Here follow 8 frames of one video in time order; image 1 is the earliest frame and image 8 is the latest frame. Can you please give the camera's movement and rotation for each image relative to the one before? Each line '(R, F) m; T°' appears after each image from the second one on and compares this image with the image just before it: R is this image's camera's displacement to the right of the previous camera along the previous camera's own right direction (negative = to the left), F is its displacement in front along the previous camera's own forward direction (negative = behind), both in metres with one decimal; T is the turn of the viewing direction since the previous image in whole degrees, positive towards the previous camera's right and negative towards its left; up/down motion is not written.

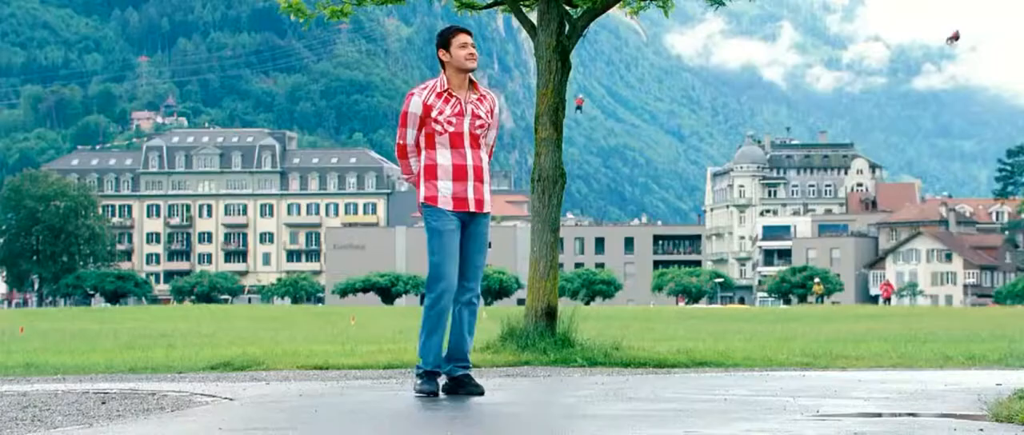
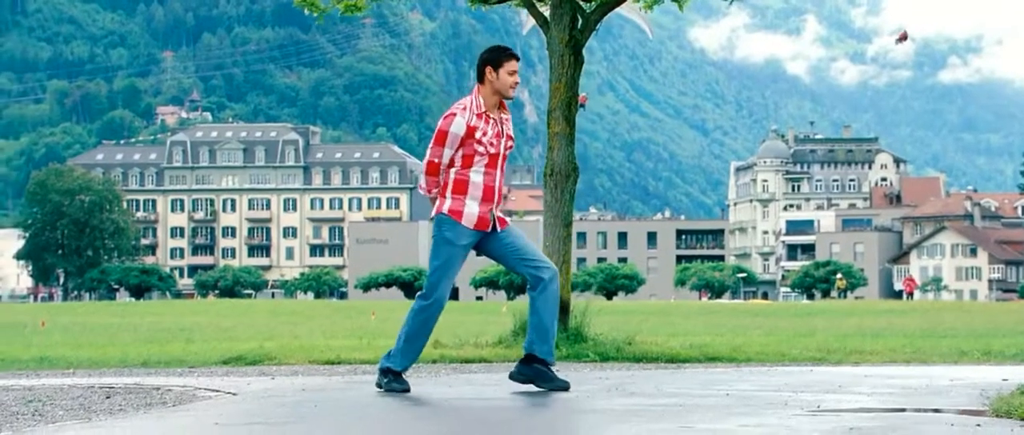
(+0.2, 0.0) m; -1°
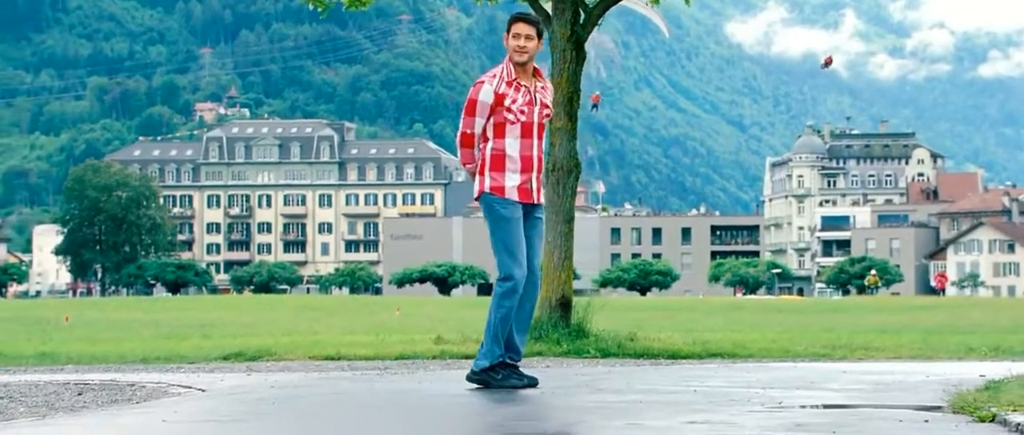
(+0.7, 0.0) m; -2°
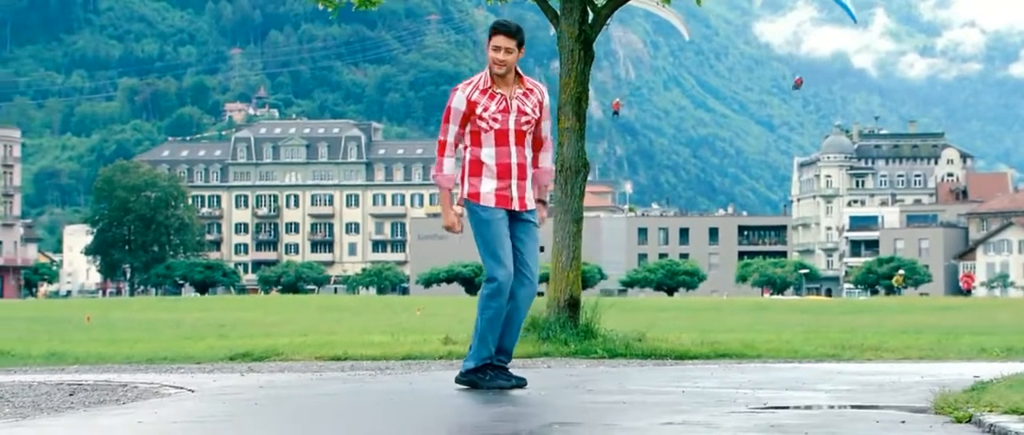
(+0.4, 0.0) m; -1°
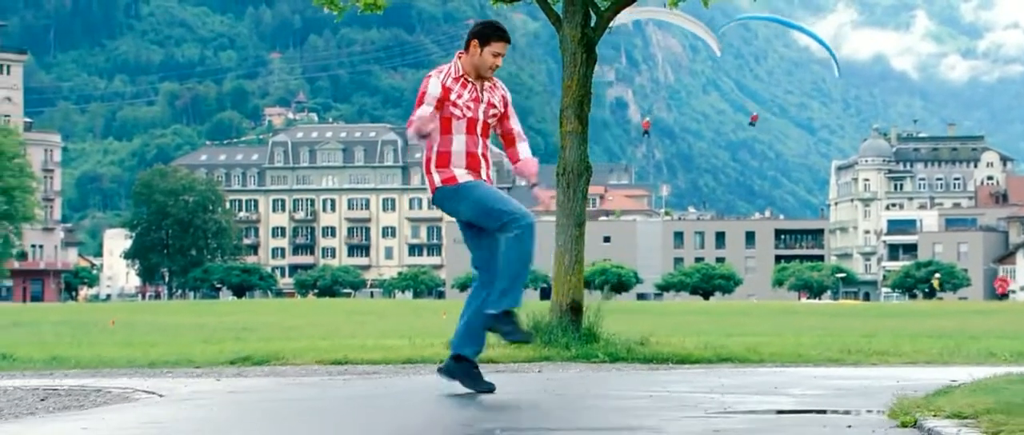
(+0.7, 0.0) m; -2°
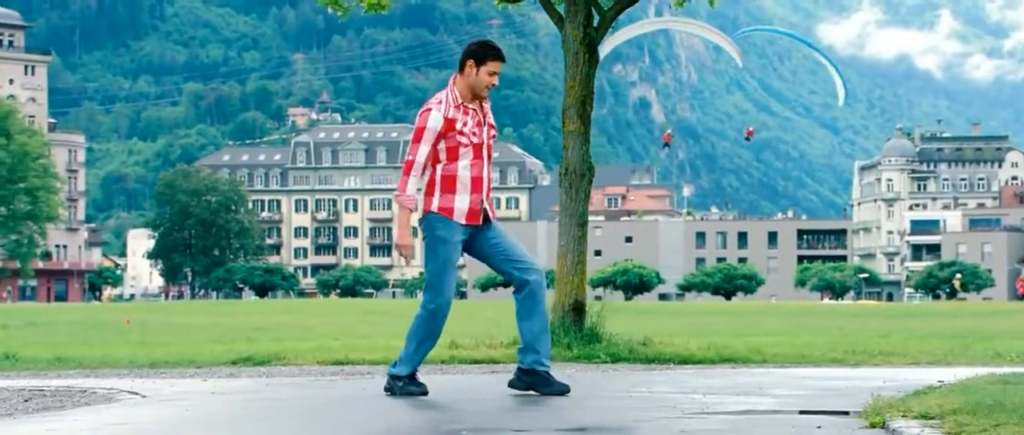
(+0.4, 0.0) m; -1°
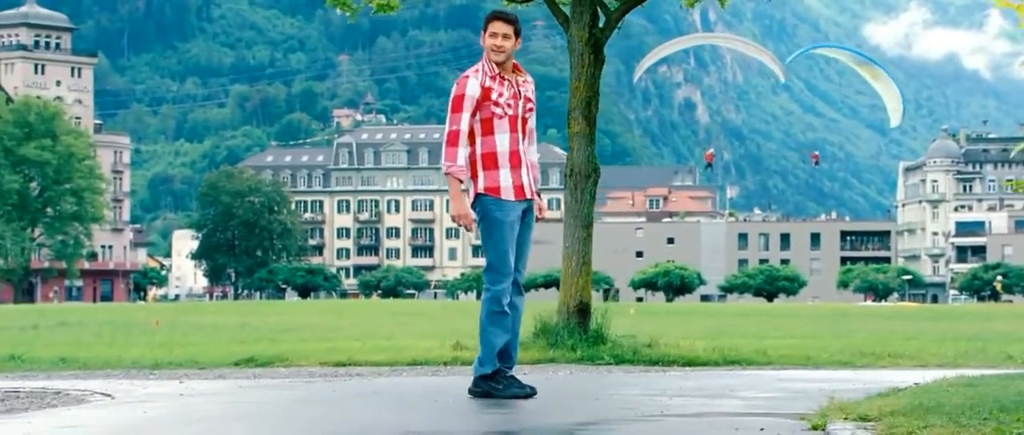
(+0.8, +0.1) m; -2°
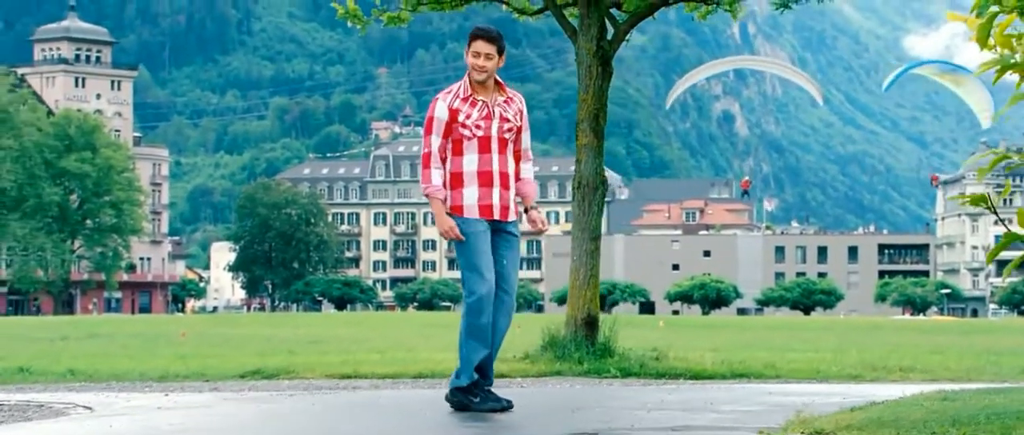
(+0.6, +0.1) m; -2°
